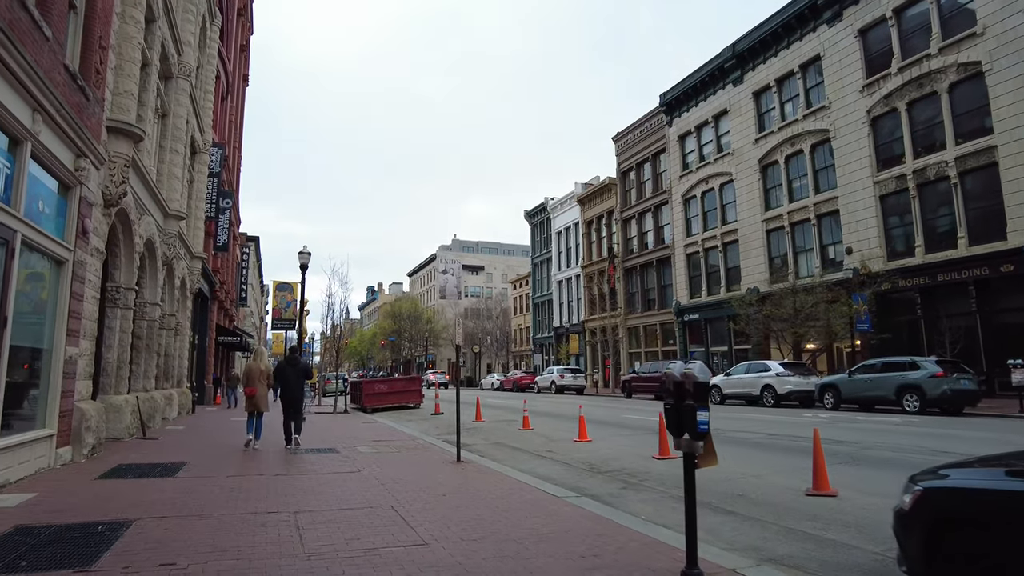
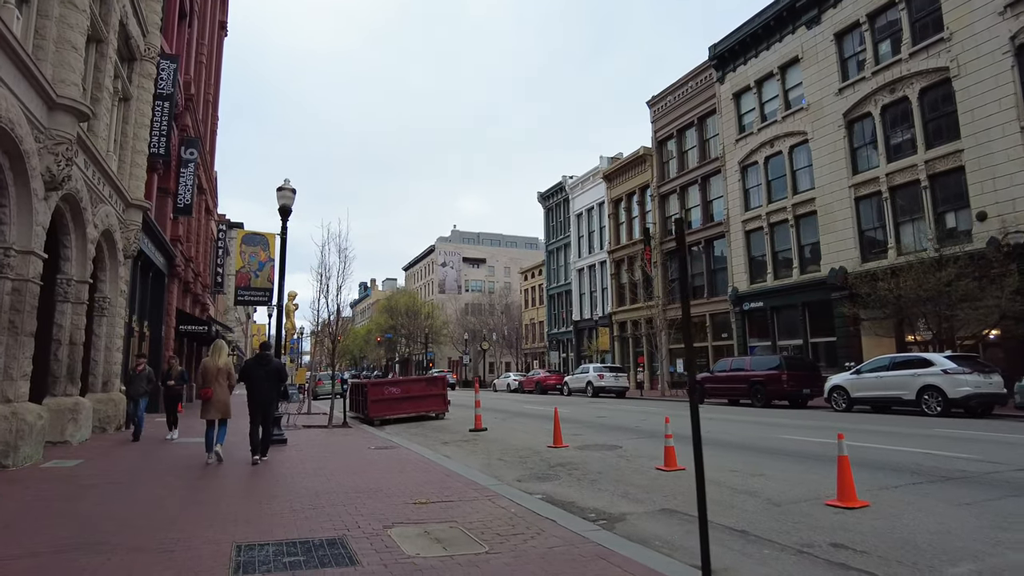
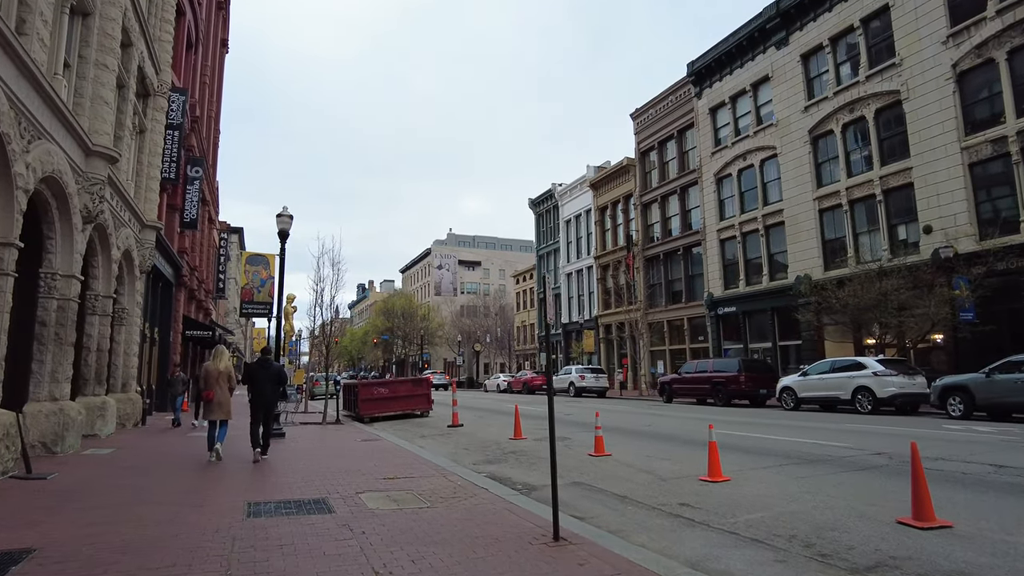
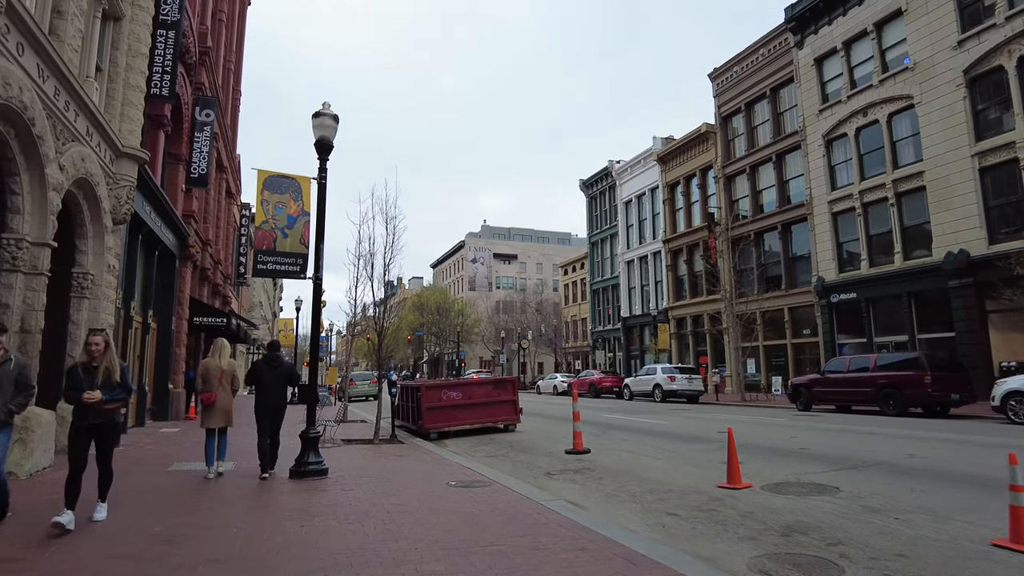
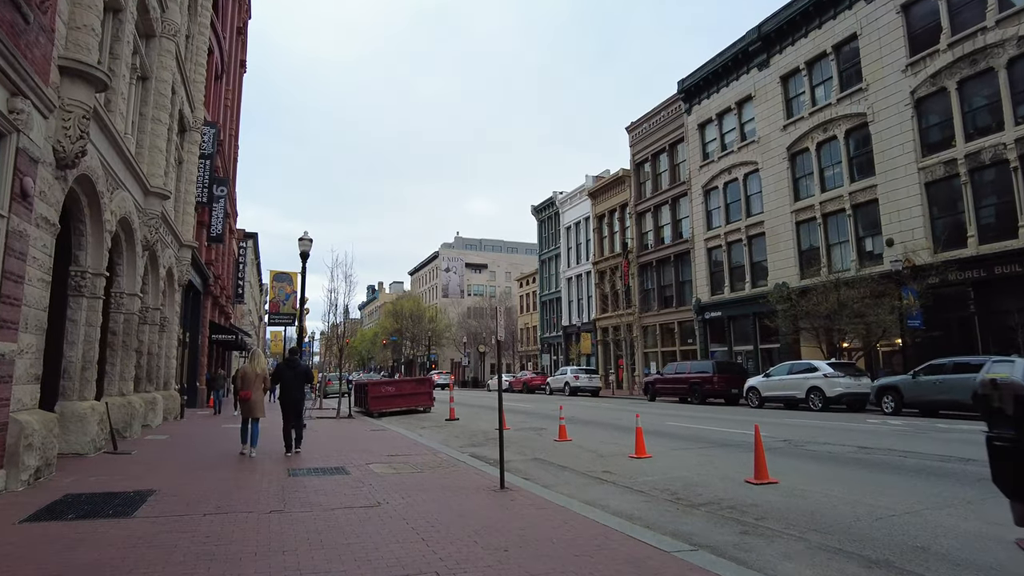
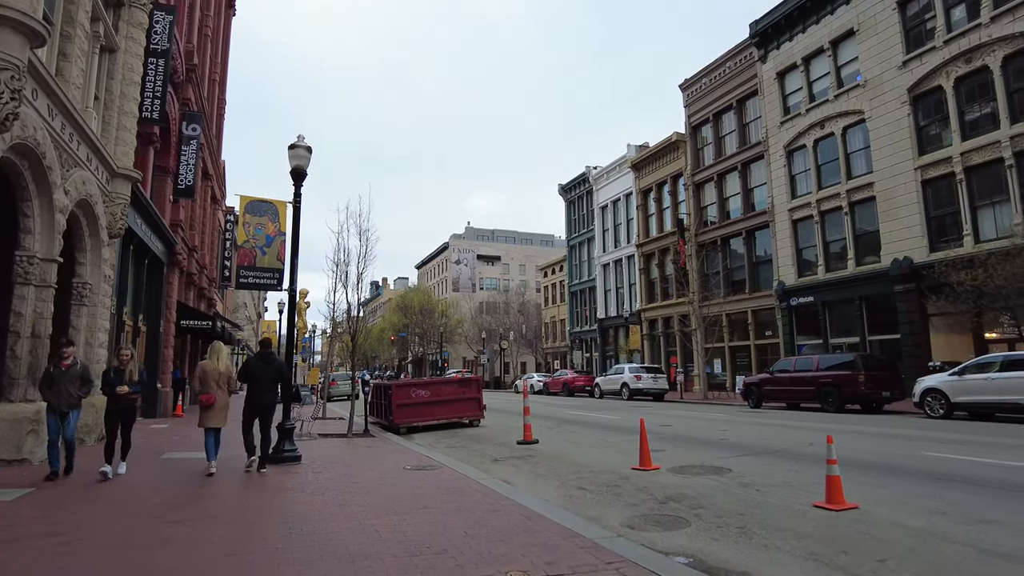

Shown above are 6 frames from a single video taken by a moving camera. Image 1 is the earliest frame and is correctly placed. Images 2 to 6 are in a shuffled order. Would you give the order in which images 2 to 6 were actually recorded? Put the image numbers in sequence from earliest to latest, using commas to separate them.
5, 3, 2, 6, 4
